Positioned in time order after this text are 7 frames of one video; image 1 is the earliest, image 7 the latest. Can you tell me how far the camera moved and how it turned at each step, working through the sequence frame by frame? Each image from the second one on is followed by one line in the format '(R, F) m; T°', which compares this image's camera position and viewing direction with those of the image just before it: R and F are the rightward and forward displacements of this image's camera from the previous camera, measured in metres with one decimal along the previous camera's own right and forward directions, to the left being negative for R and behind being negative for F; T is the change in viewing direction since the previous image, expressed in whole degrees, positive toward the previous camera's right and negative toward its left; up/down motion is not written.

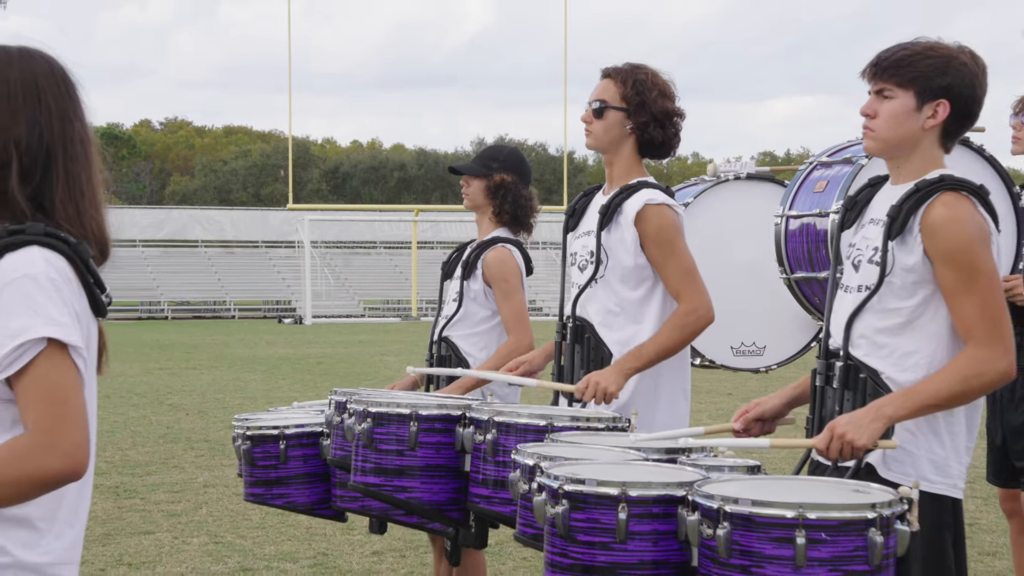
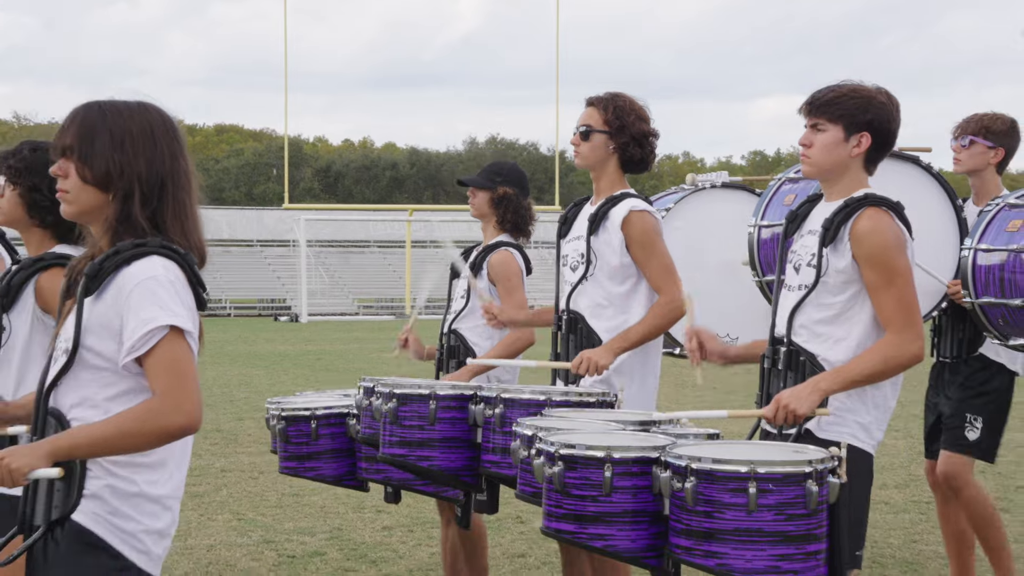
(0.0, -0.6) m; 0°
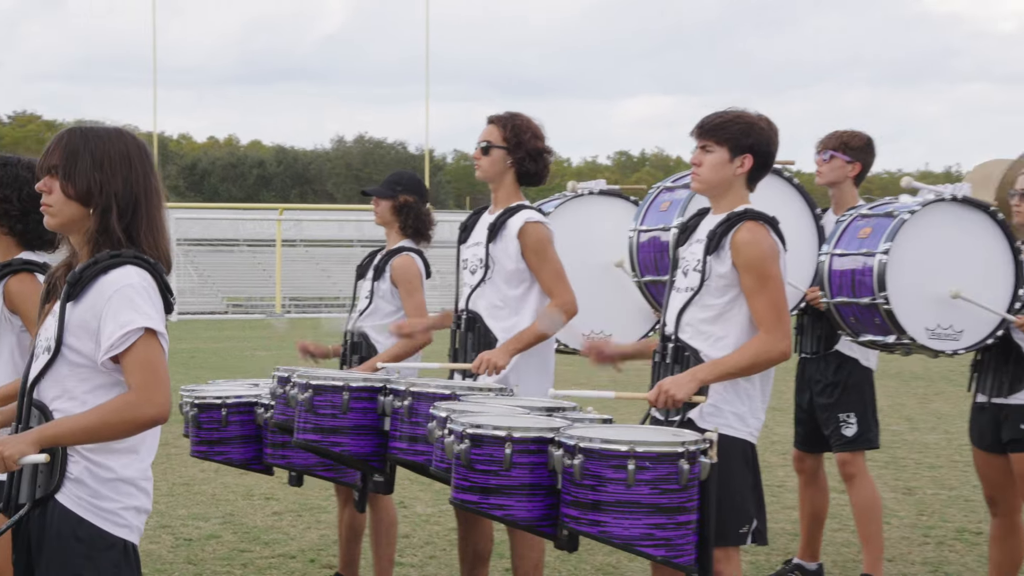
(-0.1, -0.4) m; +5°
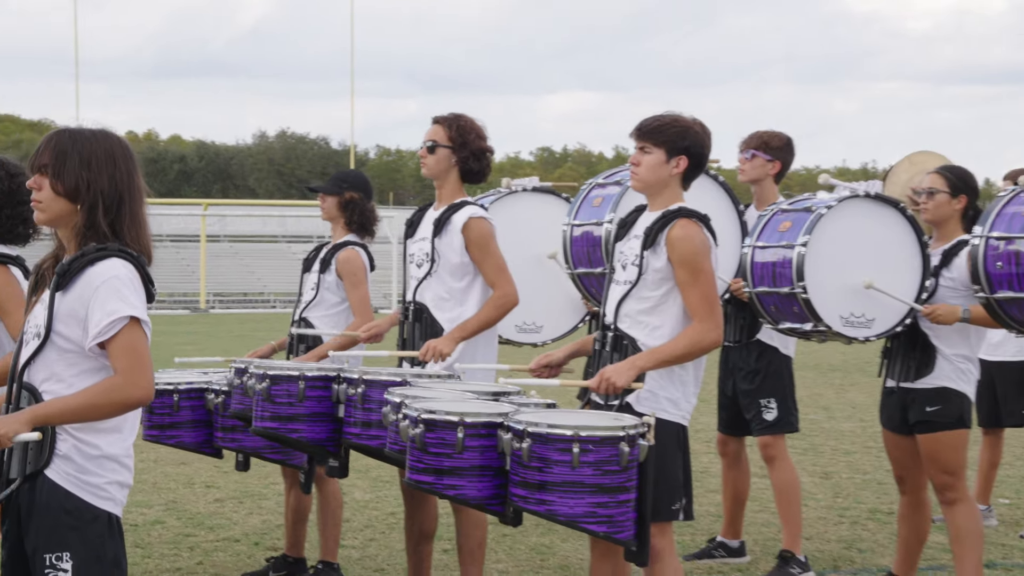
(-0.1, -0.3) m; +3°
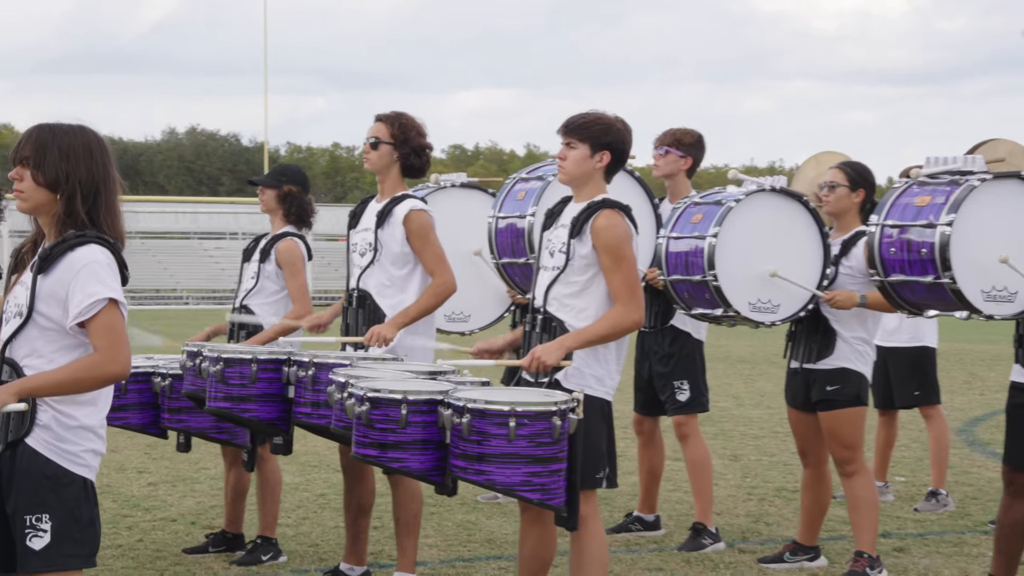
(-0.1, -0.3) m; +3°
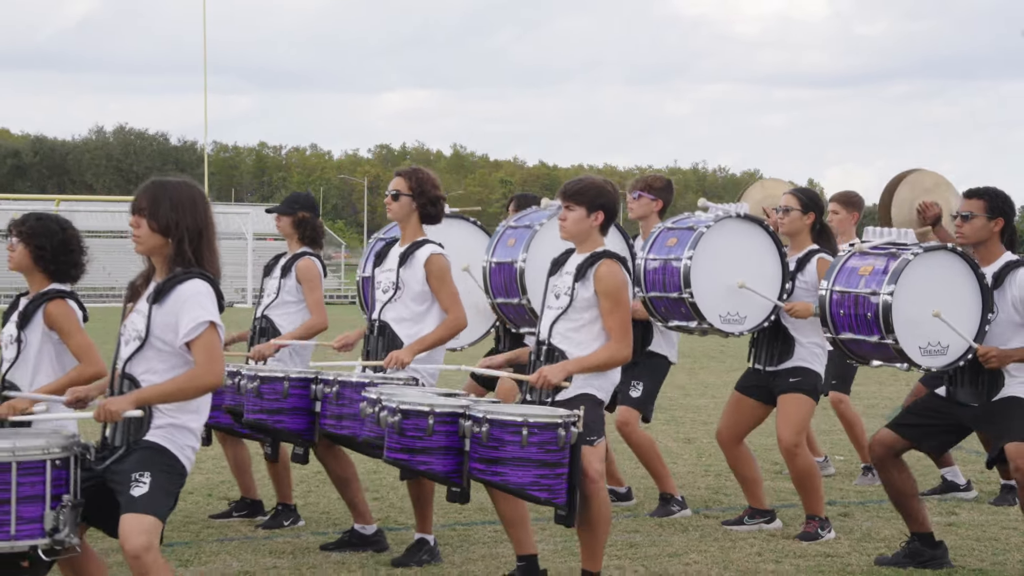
(-0.3, -0.8) m; +3°
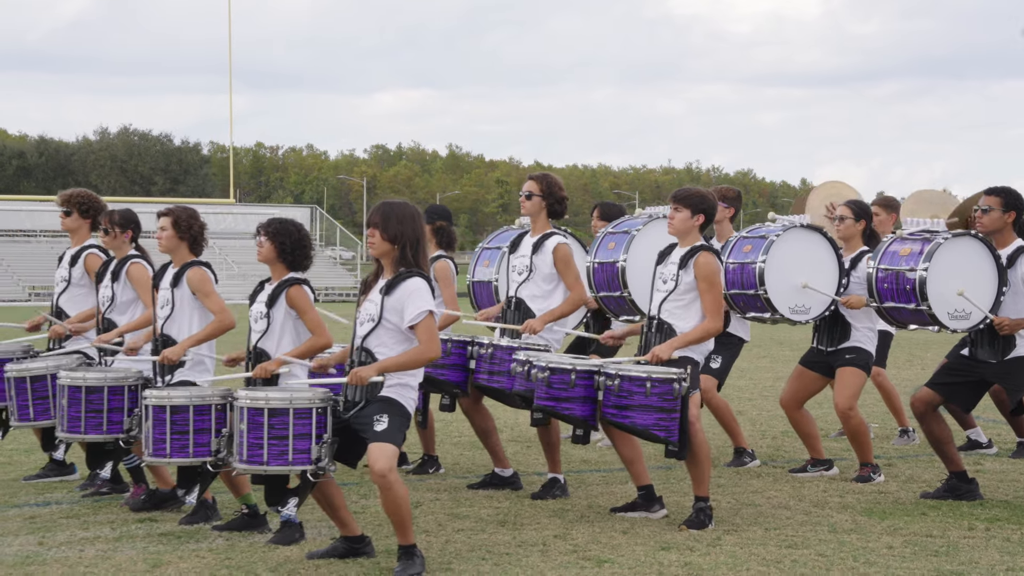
(-0.5, -1.3) m; 0°
